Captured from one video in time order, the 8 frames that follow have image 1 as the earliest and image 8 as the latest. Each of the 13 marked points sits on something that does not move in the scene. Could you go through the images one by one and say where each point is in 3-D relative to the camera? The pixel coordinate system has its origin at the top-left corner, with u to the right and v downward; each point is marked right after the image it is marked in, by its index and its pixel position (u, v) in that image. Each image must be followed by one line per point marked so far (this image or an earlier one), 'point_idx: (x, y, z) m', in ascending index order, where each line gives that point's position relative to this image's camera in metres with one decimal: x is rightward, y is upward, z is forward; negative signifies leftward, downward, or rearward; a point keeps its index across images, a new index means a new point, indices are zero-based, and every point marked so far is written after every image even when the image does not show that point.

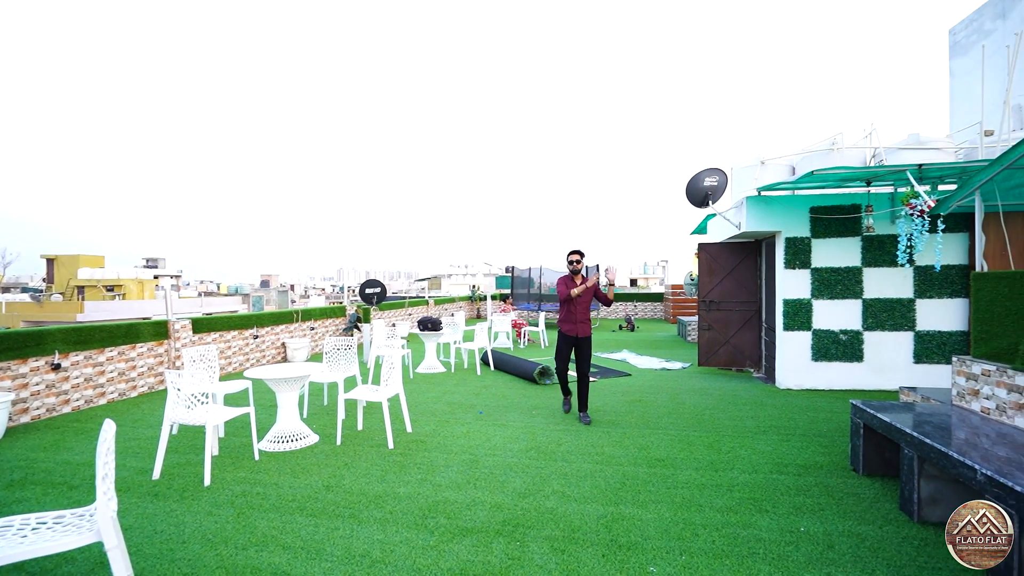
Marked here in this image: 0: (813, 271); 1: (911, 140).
0: (+4.2, +0.2, +6.9) m
1: (+5.8, +2.2, +7.3) m
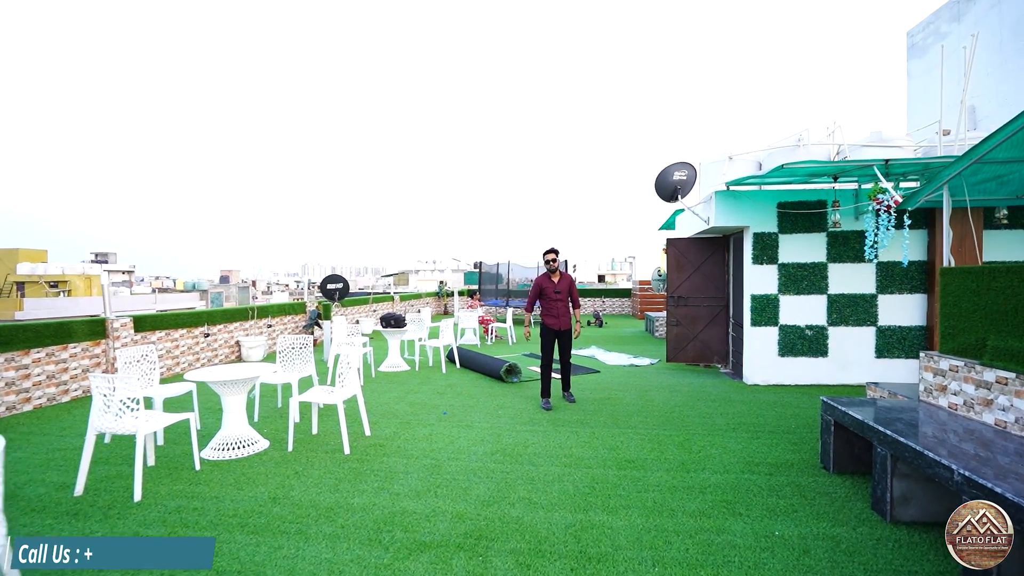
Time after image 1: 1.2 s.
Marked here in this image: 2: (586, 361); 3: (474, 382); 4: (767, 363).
0: (+3.7, +0.3, +6.9) m
1: (+5.4, +2.2, +7.4) m
2: (+1.4, -1.4, +9.3) m
3: (-0.6, -1.4, +7.3) m
4: (+3.5, -1.0, +6.9) m
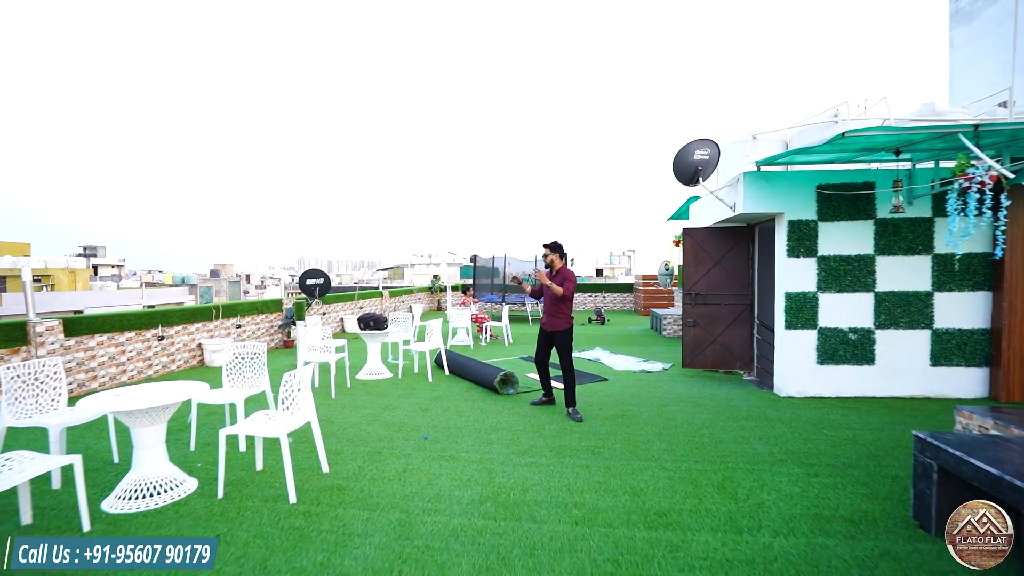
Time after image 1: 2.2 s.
0: (+3.6, +0.3, +5.9) m
1: (+5.3, +2.3, +6.4) m
2: (+1.3, -1.3, +8.3) m
3: (-0.6, -1.3, +6.3) m
4: (+3.5, -1.0, +6.0) m
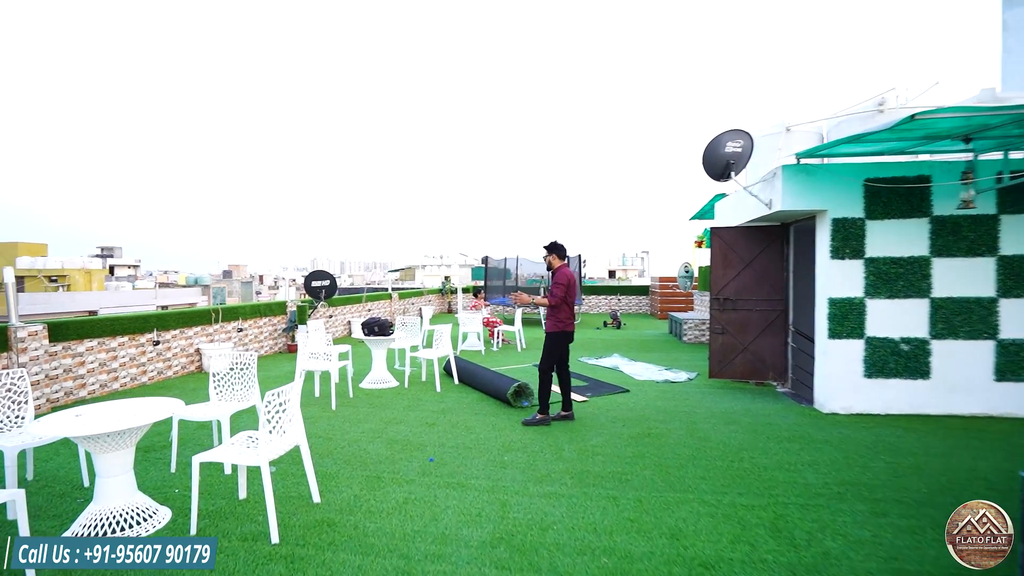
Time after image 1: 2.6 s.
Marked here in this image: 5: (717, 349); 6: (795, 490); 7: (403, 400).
0: (+3.8, +0.3, +5.3) m
1: (+5.5, +2.2, +5.8) m
2: (+1.5, -1.4, +7.8) m
3: (-0.4, -1.4, +5.8) m
4: (+3.6, -1.1, +5.4) m
5: (+2.9, -0.9, +7.0) m
6: (+2.0, -1.4, +3.5) m
7: (-1.4, -1.4, +6.2) m
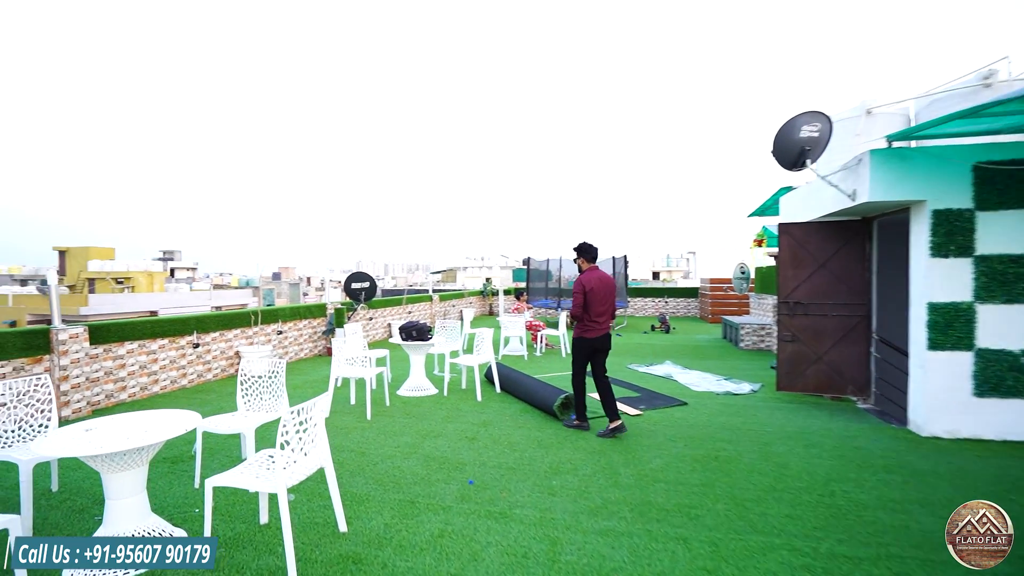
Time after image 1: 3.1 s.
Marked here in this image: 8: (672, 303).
0: (+4.3, +0.3, +4.6) m
1: (+6.0, +2.2, +4.9) m
2: (+2.2, -1.4, +7.2) m
3: (+0.1, -1.4, +5.4) m
4: (+4.1, -1.1, +4.6) m
5: (+3.5, -0.9, +6.3) m
6: (+2.3, -1.5, +2.9) m
7: (-0.8, -1.4, +5.9) m
8: (+6.2, -0.6, +19.4) m
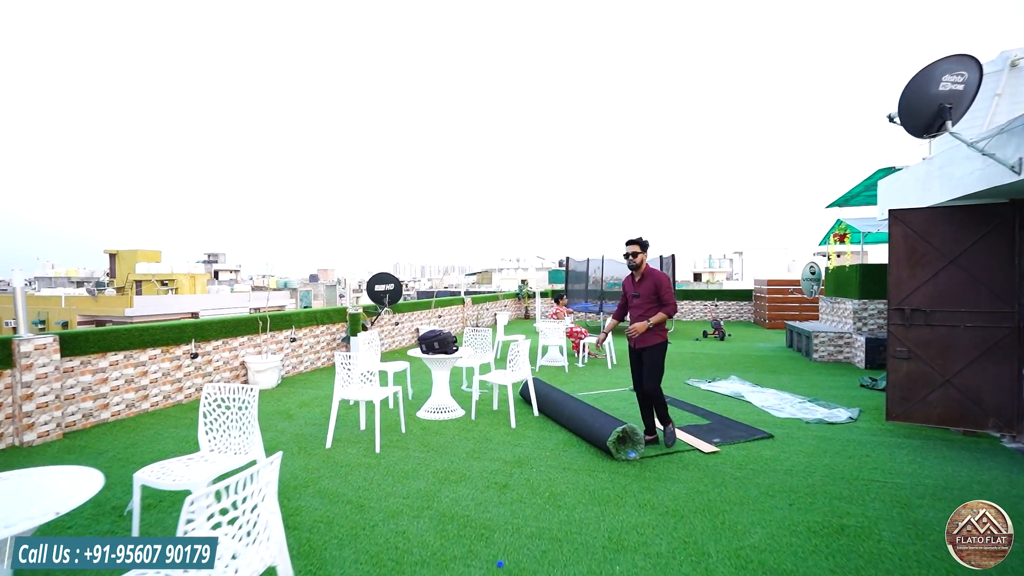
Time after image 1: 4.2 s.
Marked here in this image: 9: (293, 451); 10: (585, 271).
0: (+4.5, +0.2, +3.2) m
1: (+6.3, +2.2, +3.4) m
2: (+2.6, -1.4, +5.9) m
3: (+0.4, -1.4, +4.3) m
4: (+4.4, -1.1, +3.3) m
5: (+3.9, -0.9, +5.0) m
6: (+2.5, -1.5, +1.7) m
7: (-0.4, -1.5, +4.8) m
8: (+7.5, -0.7, +17.9) m
9: (-2.0, -1.5, +4.5) m
10: (+2.2, +0.5, +14.7) m
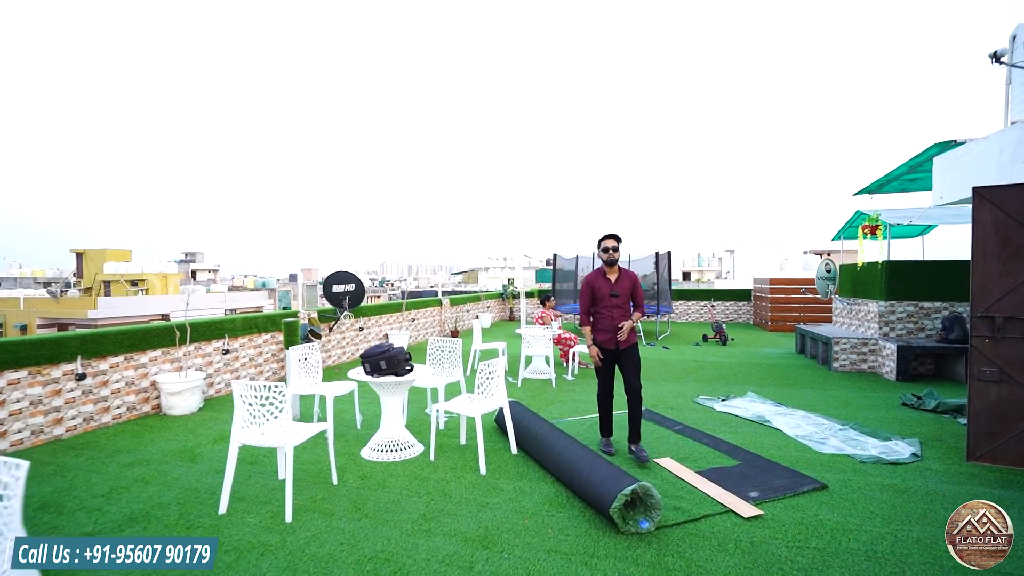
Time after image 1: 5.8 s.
0: (+4.3, +0.2, +2.0) m
1: (+6.1, +2.2, +2.3) m
2: (+2.4, -1.4, +4.7) m
3: (+0.2, -1.5, +3.0) m
4: (+4.2, -1.1, +2.1) m
5: (+3.7, -0.9, +3.8) m
6: (+2.3, -1.5, +0.5) m
7: (-0.7, -1.5, +3.6) m
8: (+7.0, -0.6, +16.8) m
9: (-2.2, -1.5, +3.2) m
10: (+1.7, +0.5, +13.5) m
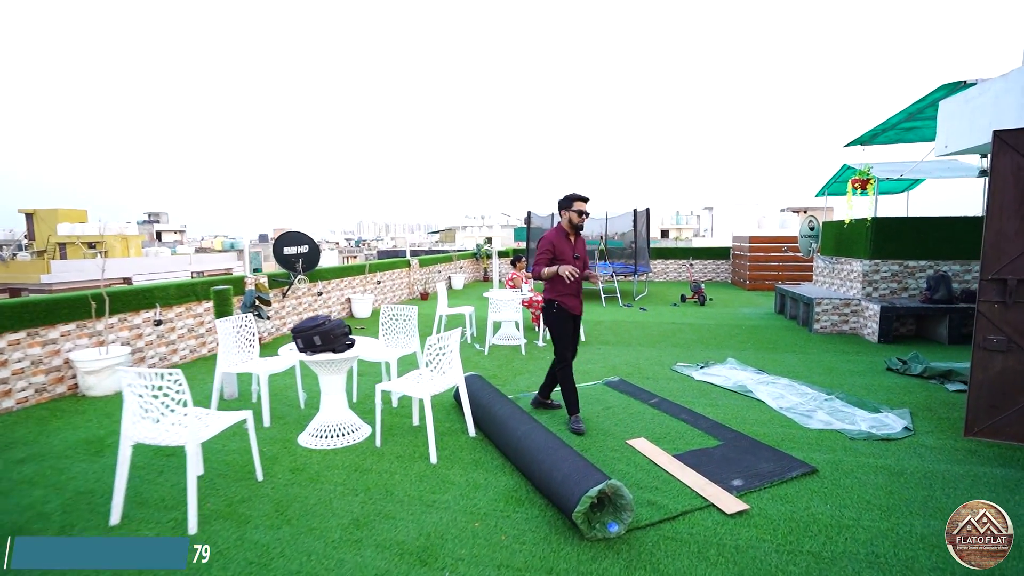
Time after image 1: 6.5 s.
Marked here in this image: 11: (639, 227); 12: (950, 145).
0: (+4.1, +0.4, +1.6) m
1: (+5.8, +2.3, +1.8) m
2: (+2.0, -1.1, +4.4) m
3: (-0.1, -1.3, +2.6) m
4: (+4.0, -1.0, +1.8) m
5: (+3.3, -0.7, +3.5) m
6: (+2.2, -1.5, +0.1) m
7: (-1.0, -1.3, +3.1) m
8: (+6.2, +0.7, +16.5) m
9: (-2.5, -1.3, +2.6) m
10: (+1.0, +1.5, +12.9) m
11: (+3.3, +1.6, +12.9) m
12: (+4.1, +1.3, +4.6) m
